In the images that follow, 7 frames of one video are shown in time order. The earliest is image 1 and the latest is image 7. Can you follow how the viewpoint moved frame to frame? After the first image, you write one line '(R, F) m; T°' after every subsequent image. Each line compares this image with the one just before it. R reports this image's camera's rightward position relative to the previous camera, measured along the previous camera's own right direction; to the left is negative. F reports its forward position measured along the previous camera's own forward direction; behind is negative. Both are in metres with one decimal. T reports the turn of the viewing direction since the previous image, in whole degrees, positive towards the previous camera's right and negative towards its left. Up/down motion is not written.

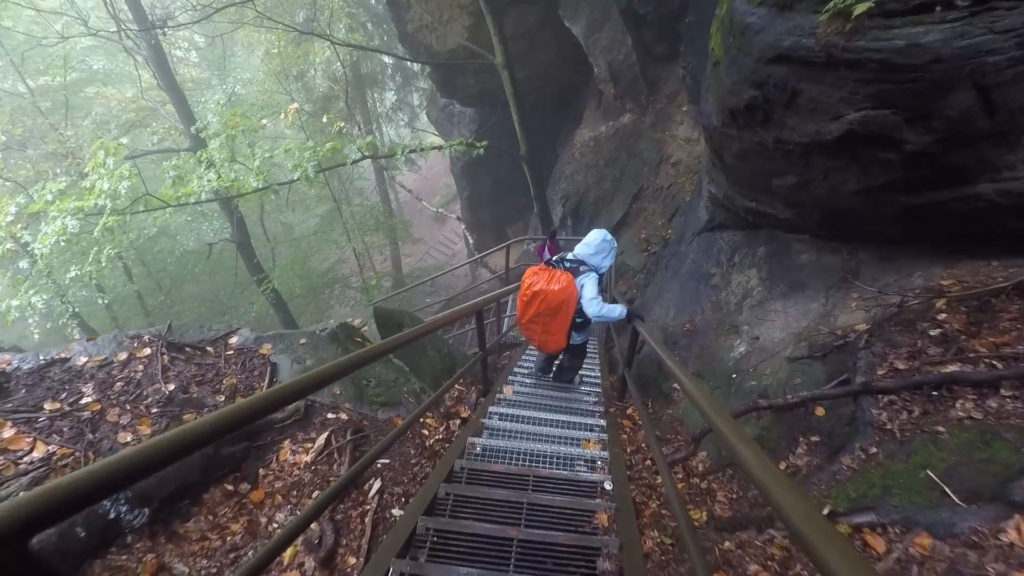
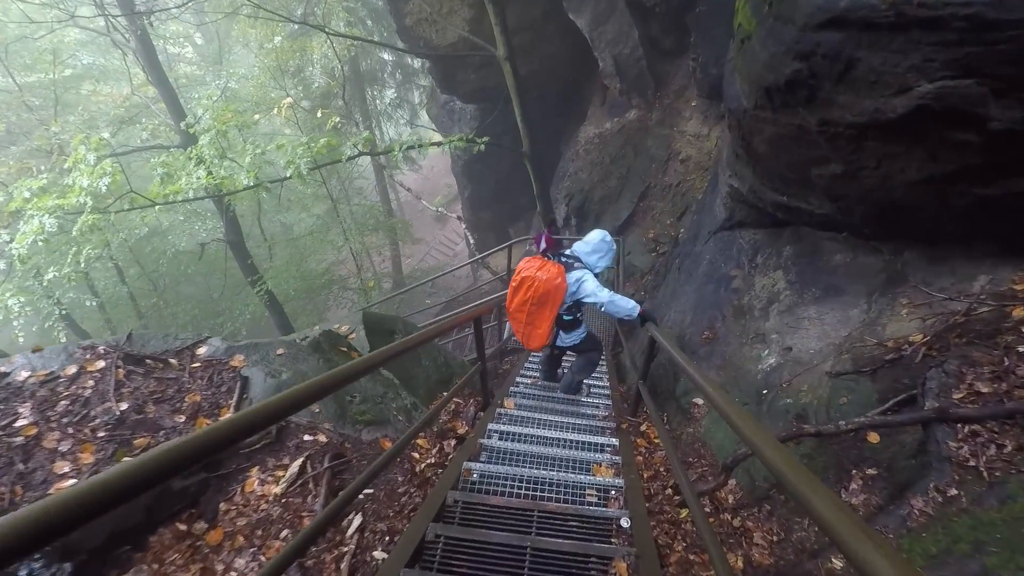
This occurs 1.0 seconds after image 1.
(0.0, +0.5) m; 0°
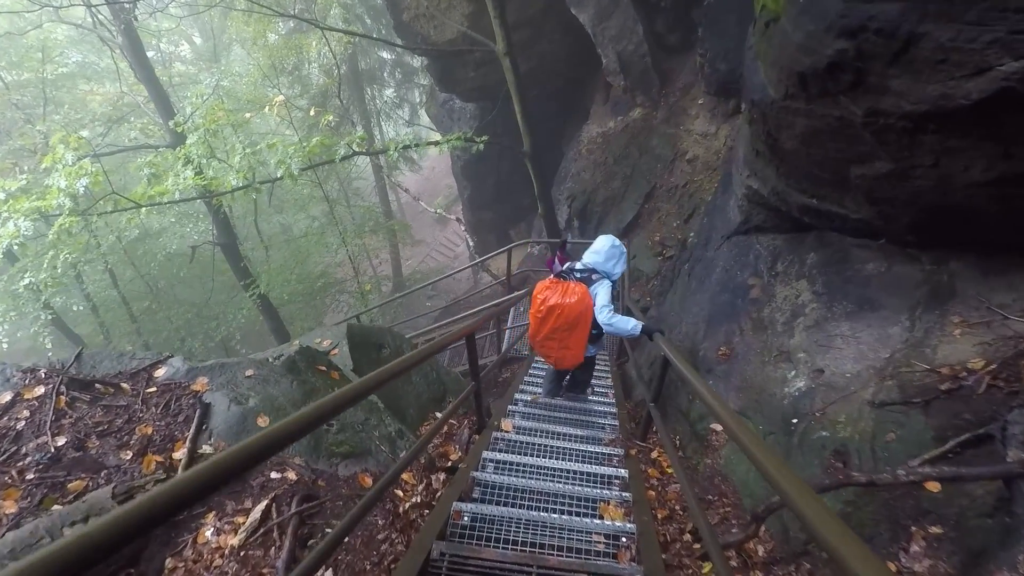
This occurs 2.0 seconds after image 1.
(0.0, +0.4) m; 0°
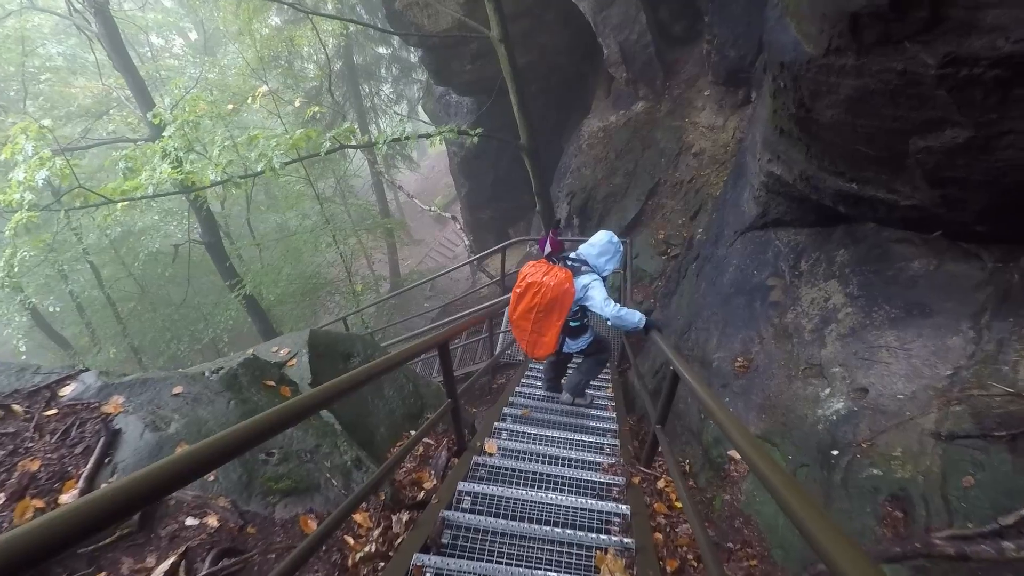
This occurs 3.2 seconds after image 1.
(+0.1, +0.6) m; 0°
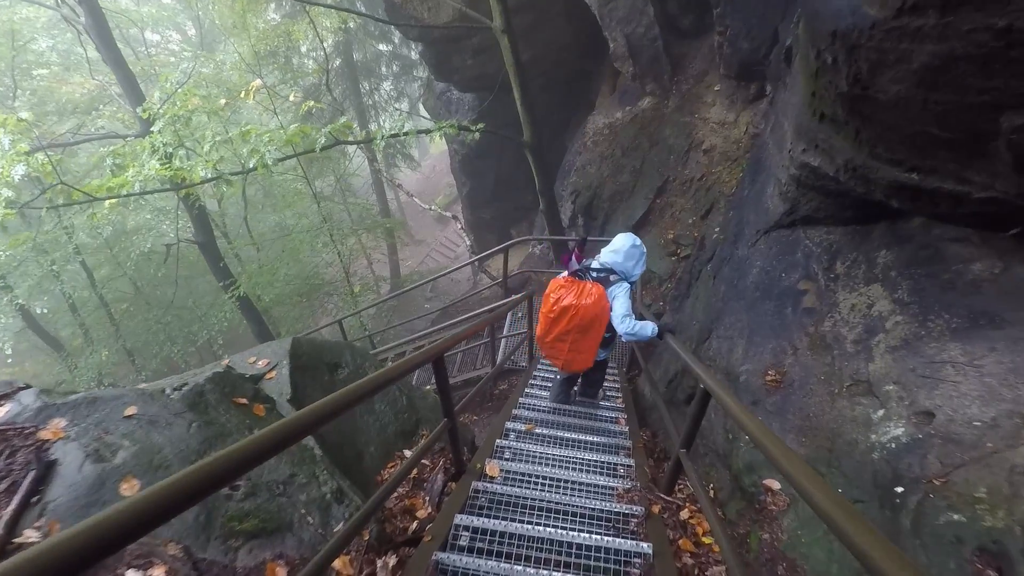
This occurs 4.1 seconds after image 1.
(0.0, +0.4) m; 0°
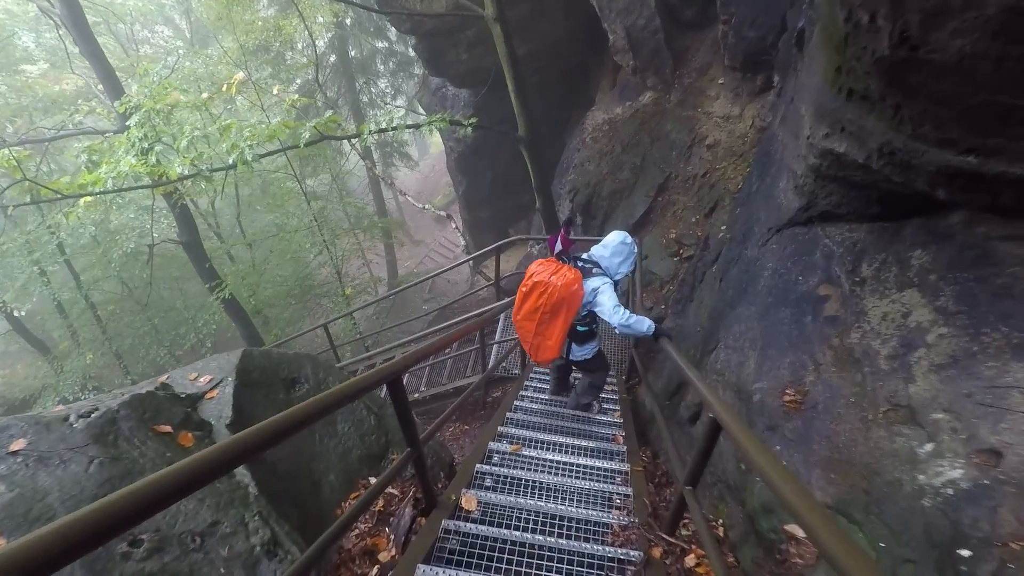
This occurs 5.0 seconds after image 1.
(+0.1, +0.5) m; 0°
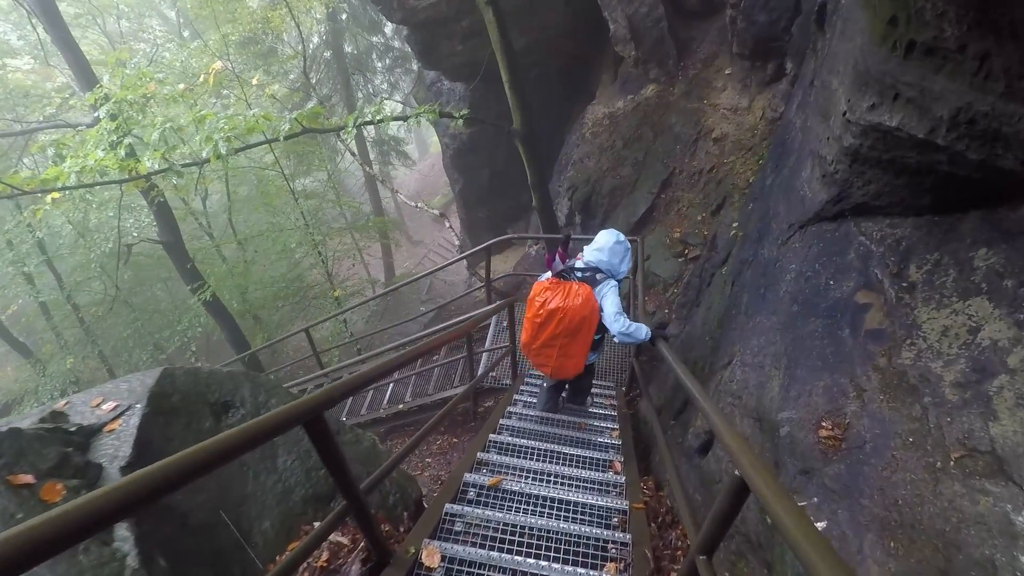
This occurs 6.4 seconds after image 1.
(+0.1, +0.6) m; 0°
